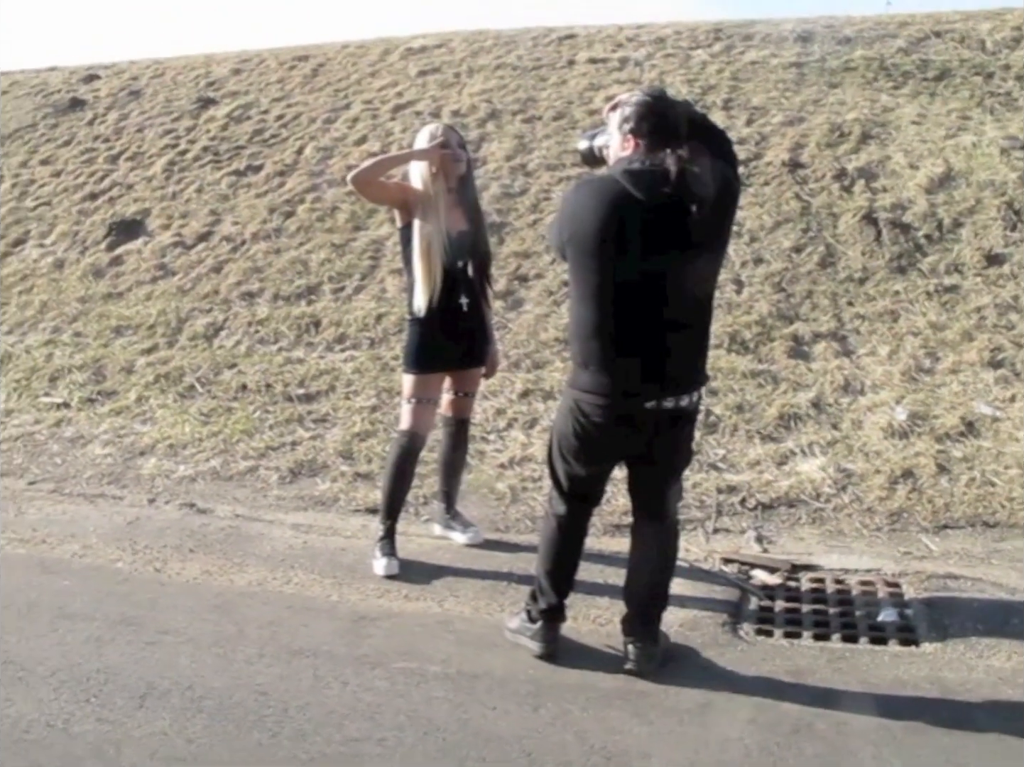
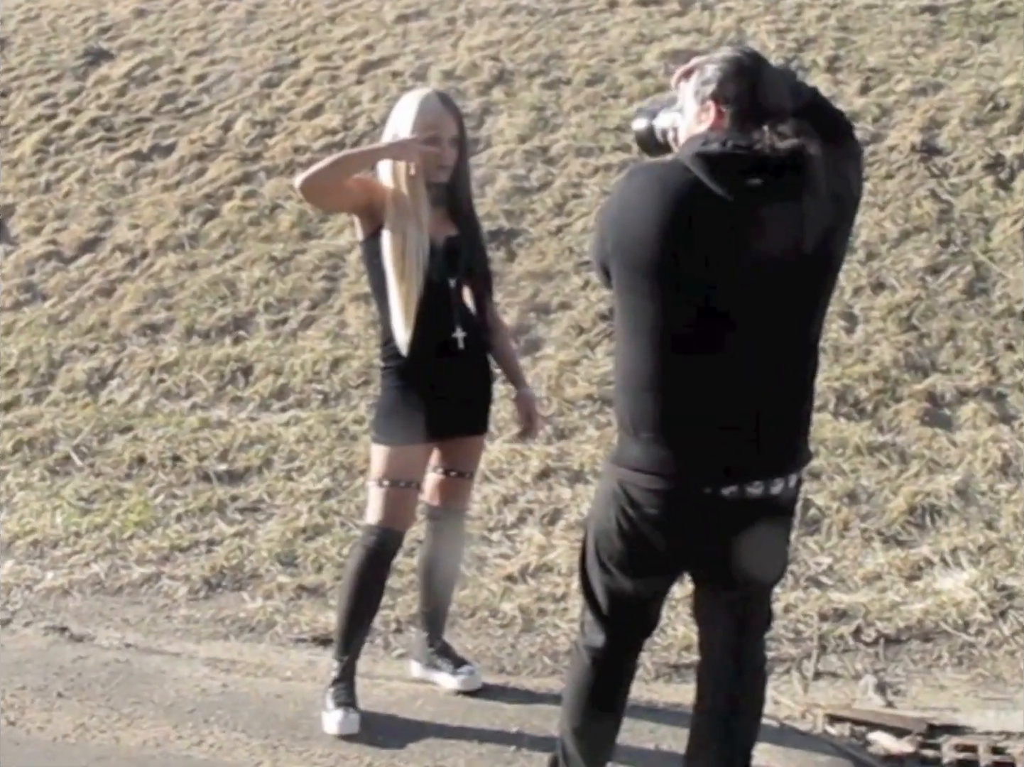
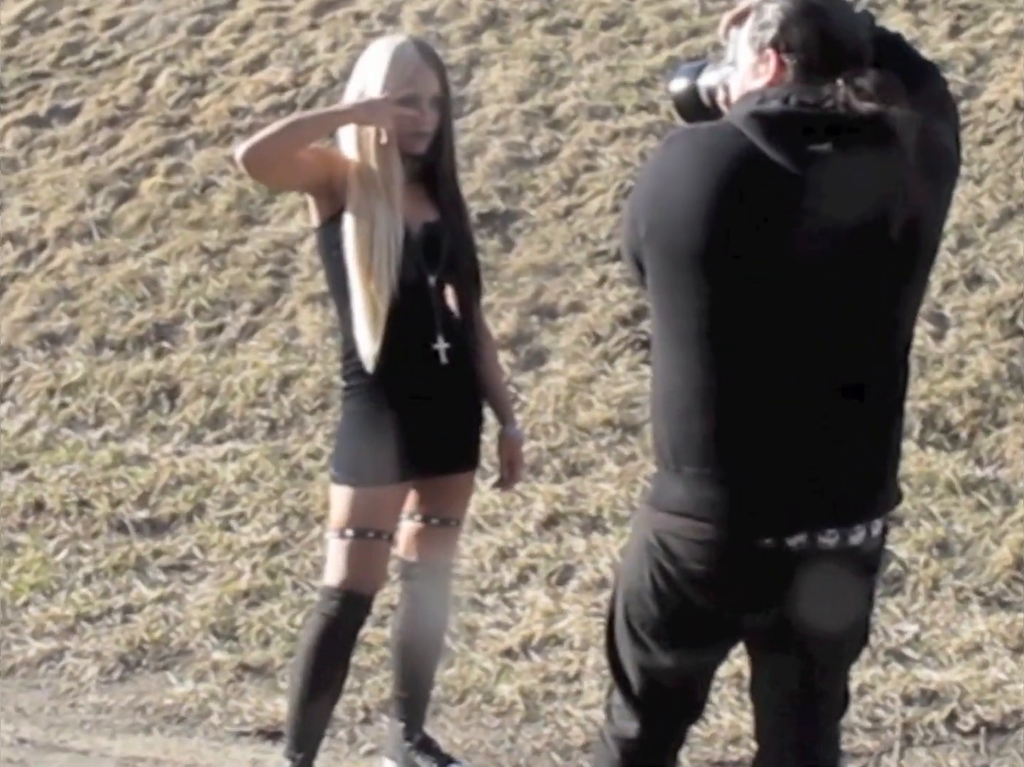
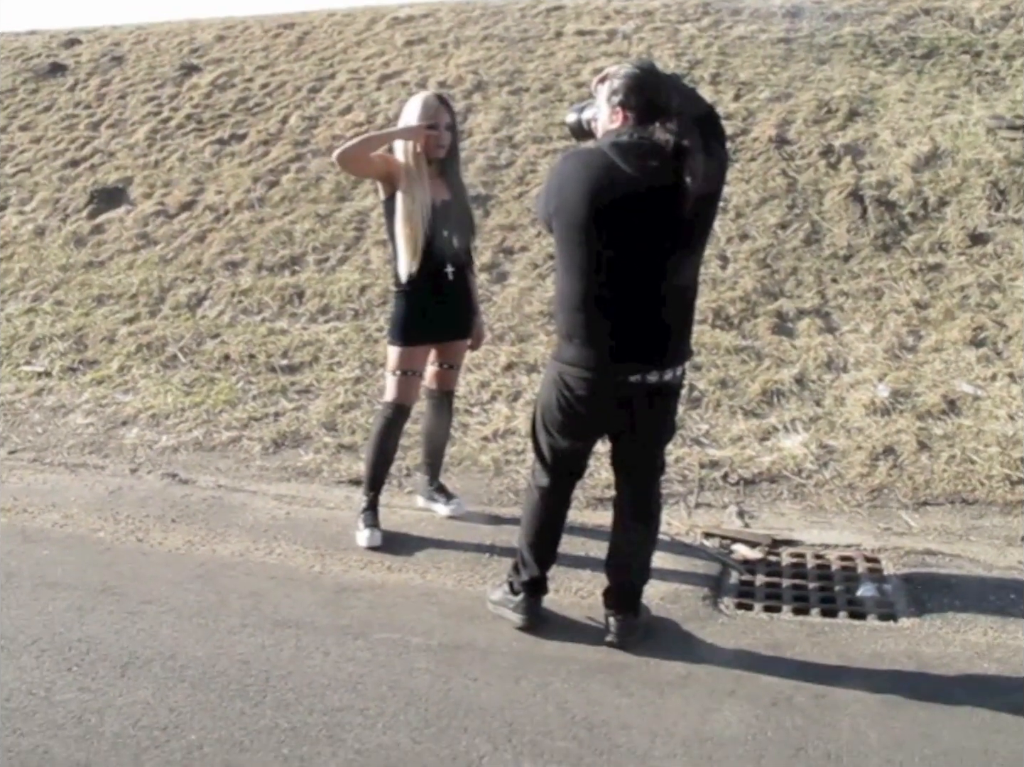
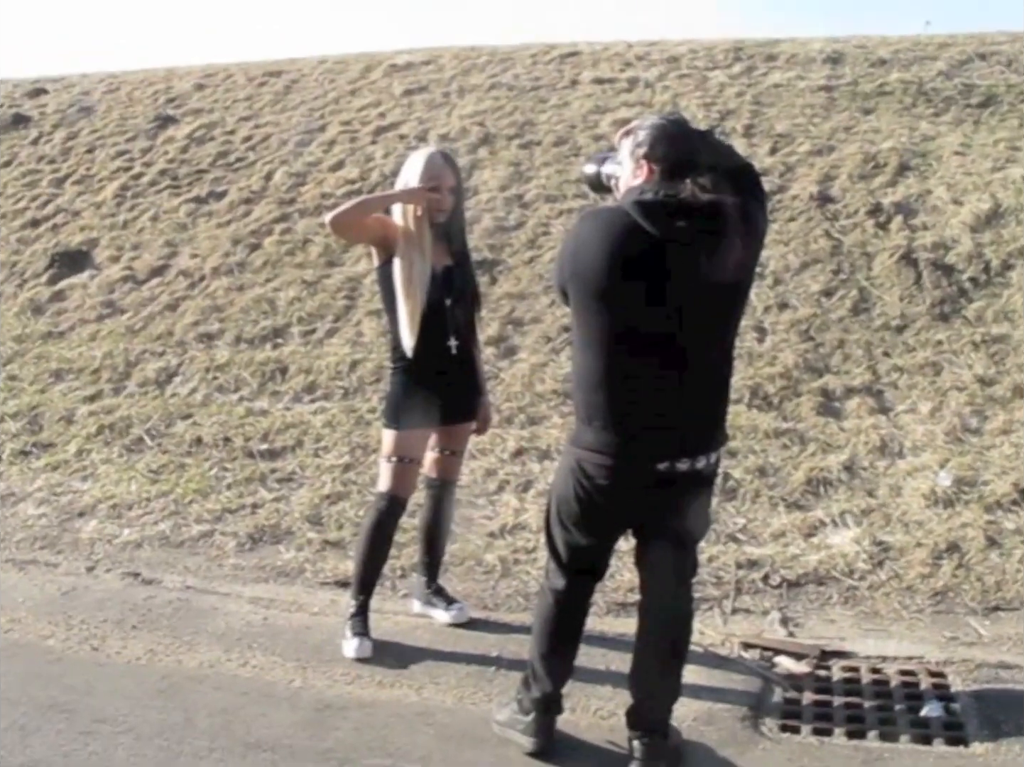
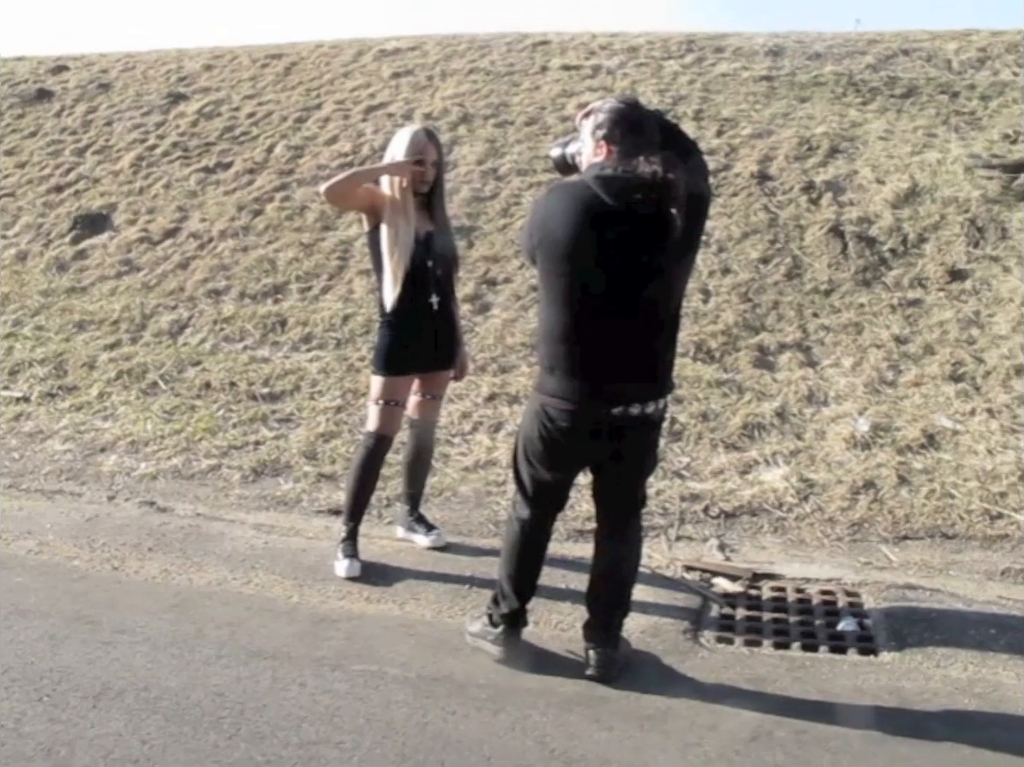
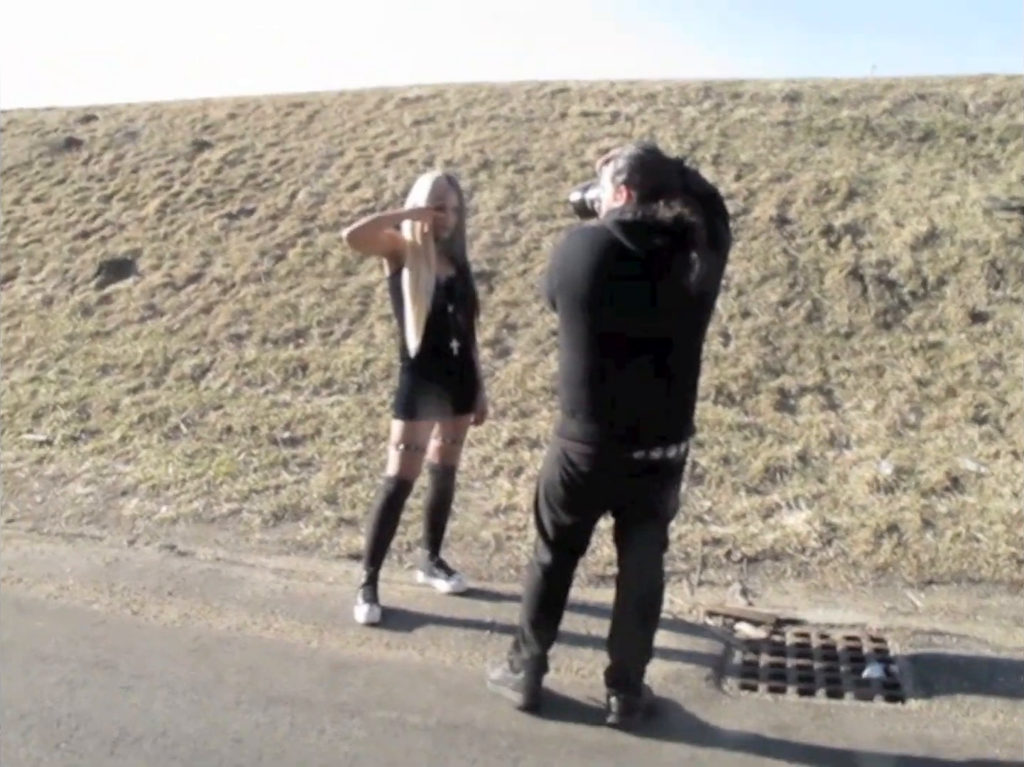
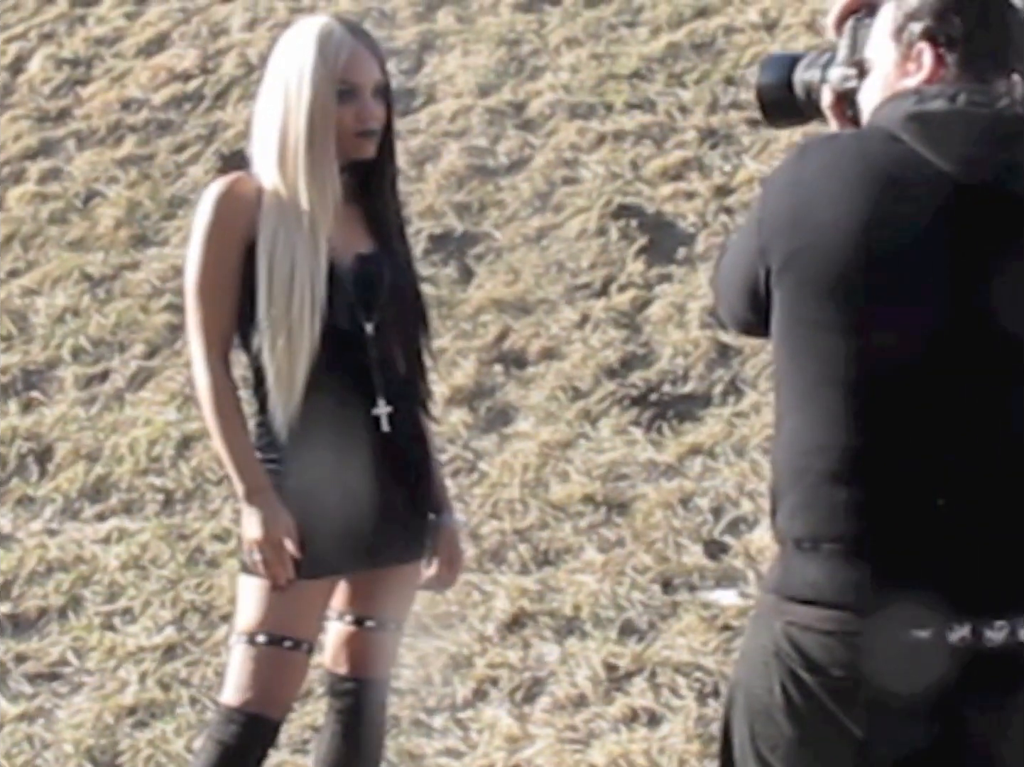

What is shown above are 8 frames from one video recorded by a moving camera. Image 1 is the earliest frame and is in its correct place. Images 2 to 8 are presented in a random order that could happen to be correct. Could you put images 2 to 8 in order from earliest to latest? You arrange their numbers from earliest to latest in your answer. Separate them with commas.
4, 6, 7, 5, 2, 3, 8
